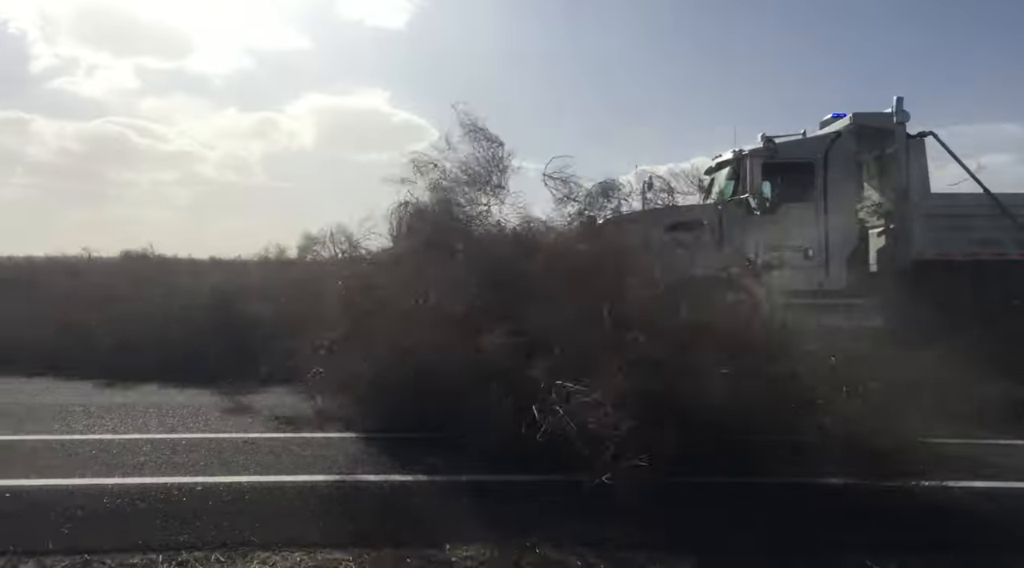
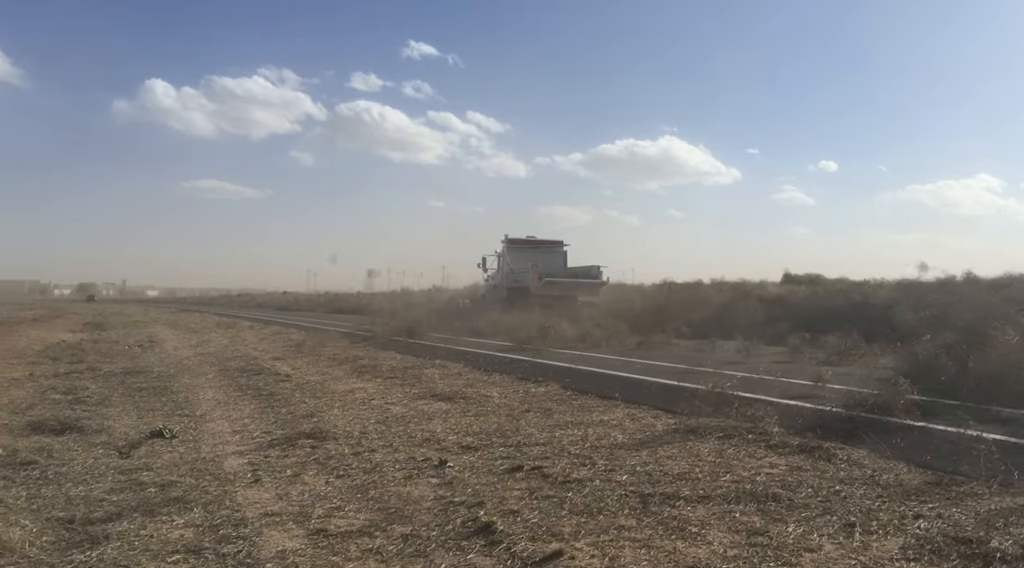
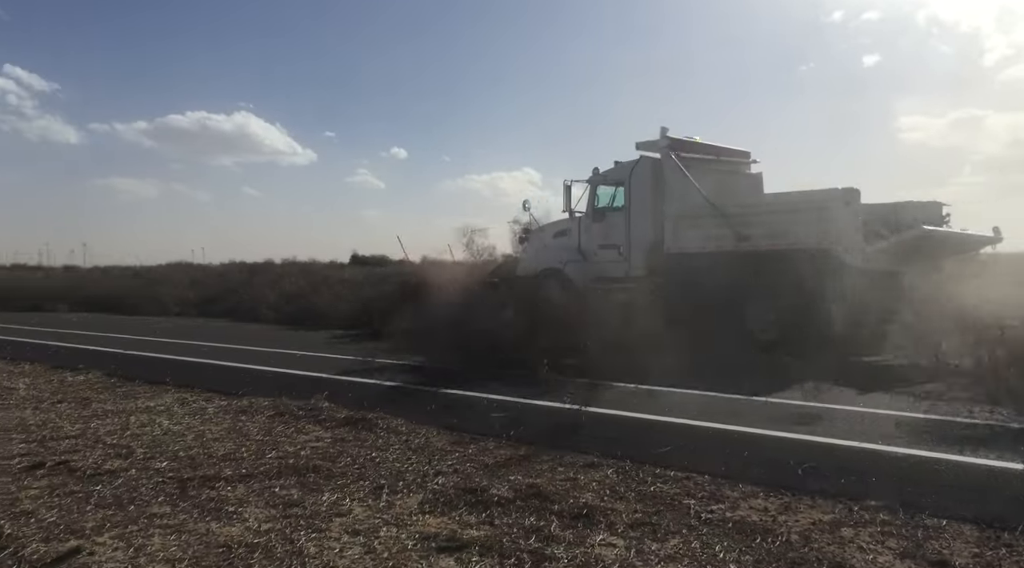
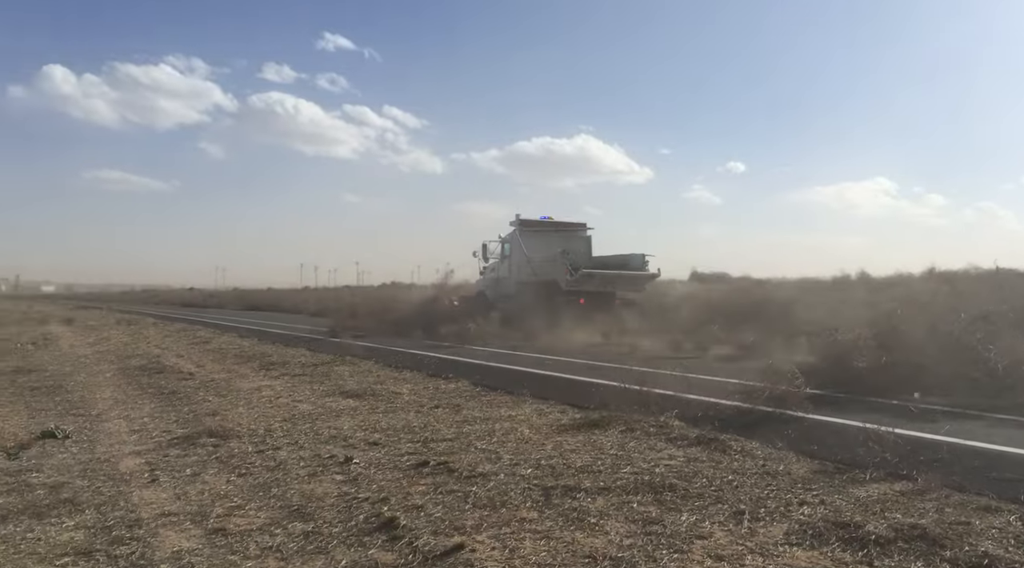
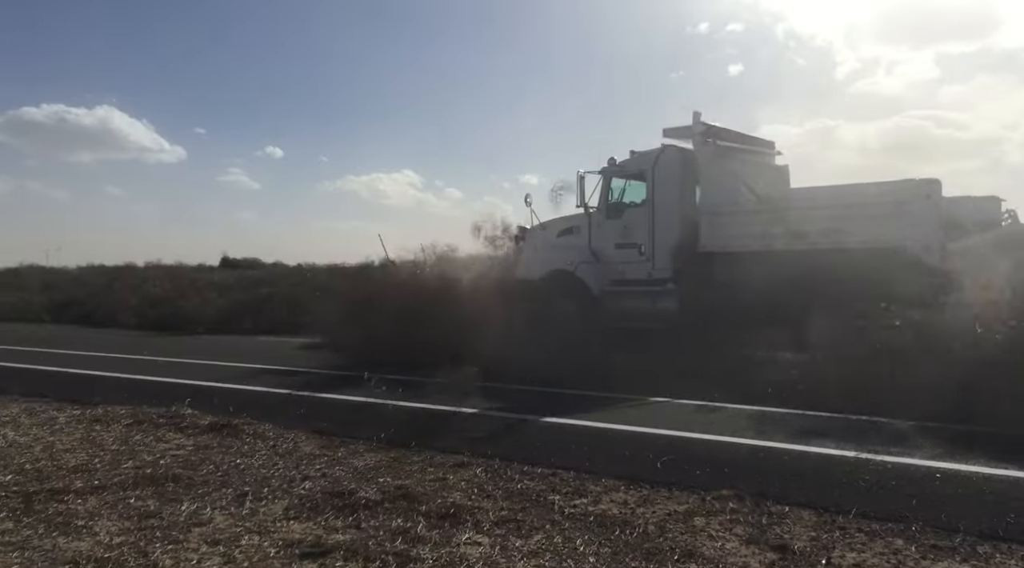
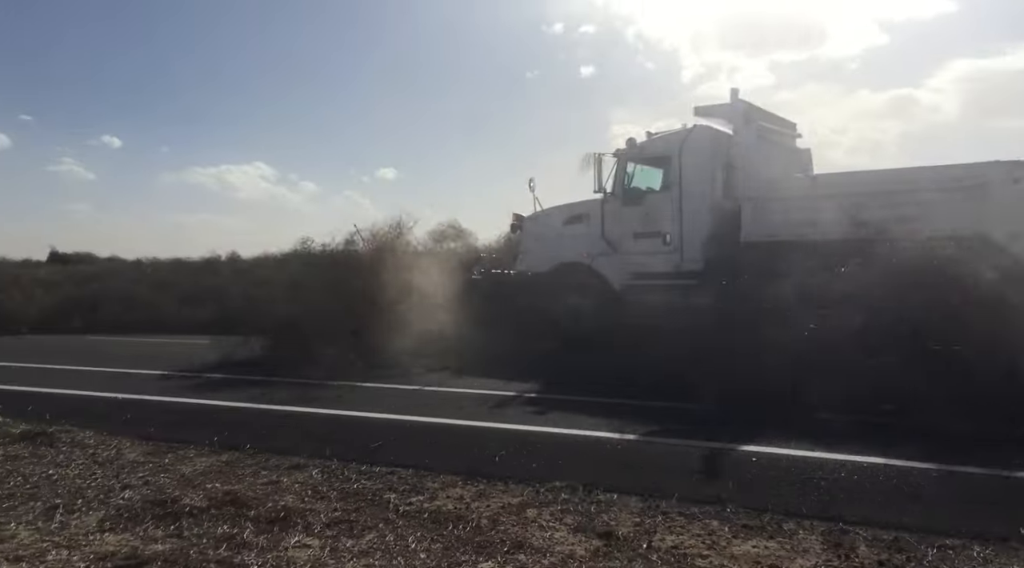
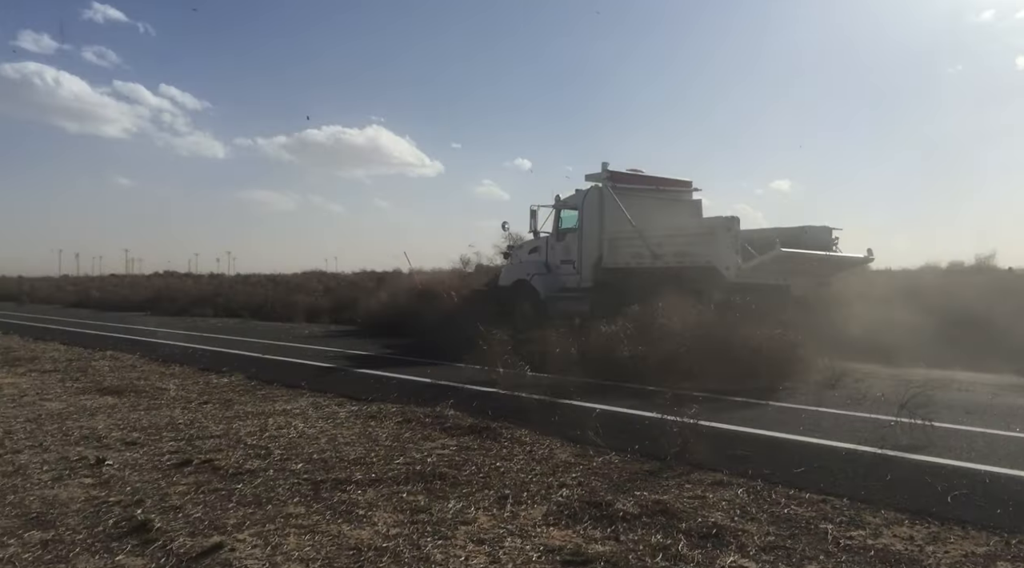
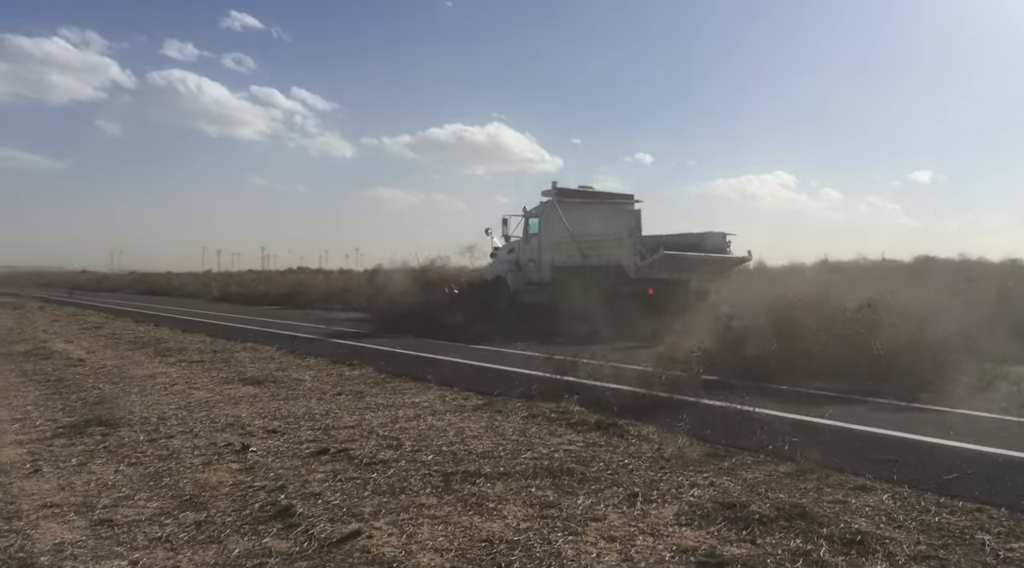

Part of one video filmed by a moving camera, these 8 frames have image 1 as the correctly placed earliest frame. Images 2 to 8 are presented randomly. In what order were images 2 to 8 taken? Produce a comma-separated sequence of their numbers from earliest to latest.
6, 5, 3, 7, 8, 4, 2
